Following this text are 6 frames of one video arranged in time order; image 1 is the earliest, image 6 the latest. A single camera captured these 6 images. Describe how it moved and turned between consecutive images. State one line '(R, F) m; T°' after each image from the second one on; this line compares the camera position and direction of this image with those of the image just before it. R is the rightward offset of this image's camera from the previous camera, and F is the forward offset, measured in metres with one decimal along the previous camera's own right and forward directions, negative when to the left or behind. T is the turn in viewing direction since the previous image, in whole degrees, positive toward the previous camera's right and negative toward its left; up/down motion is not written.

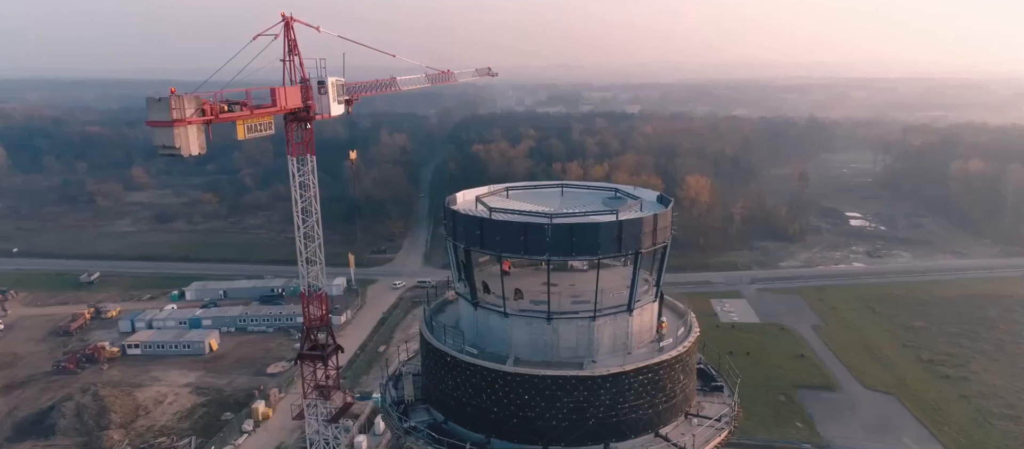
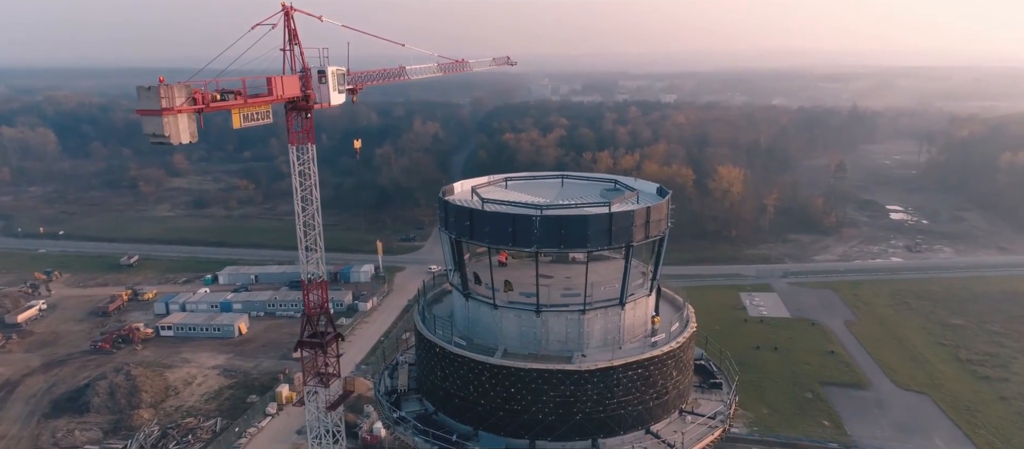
(+1.1, +0.2) m; -3°
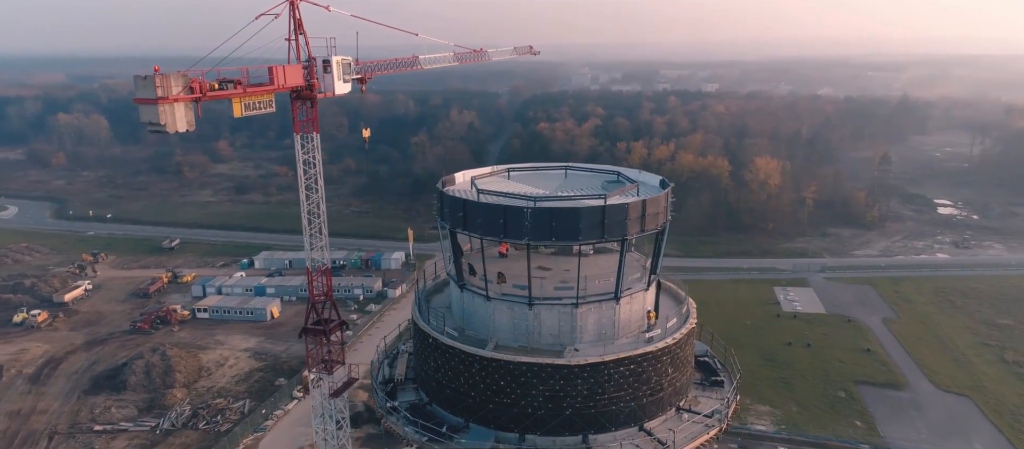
(+1.1, +0.2) m; -3°
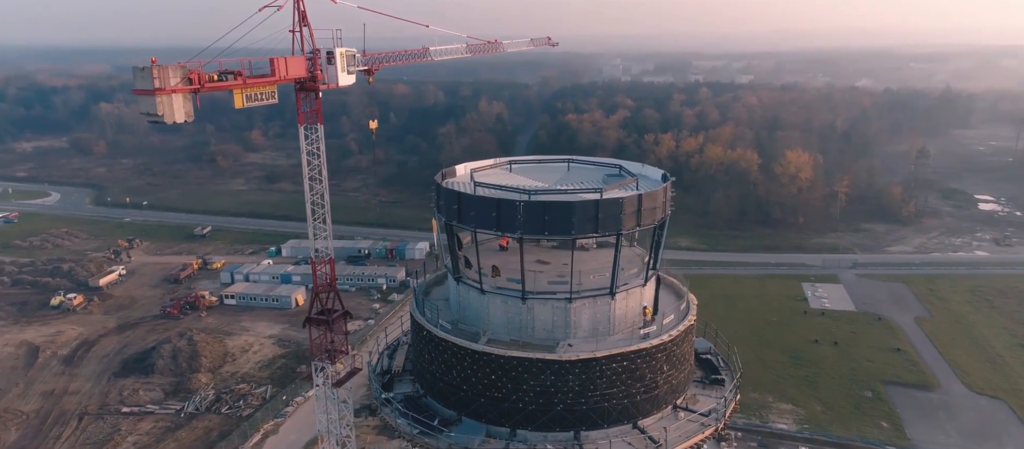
(+0.8, +0.1) m; -3°
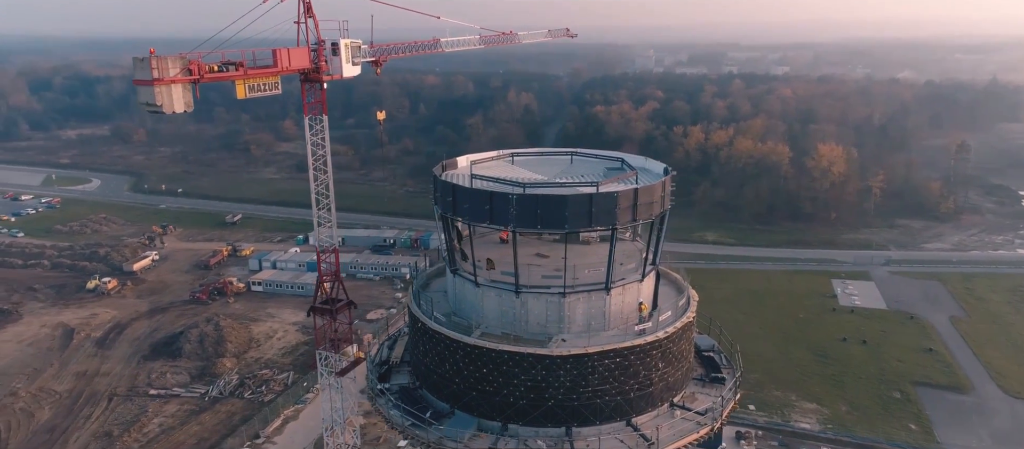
(+0.8, +0.1) m; -3°
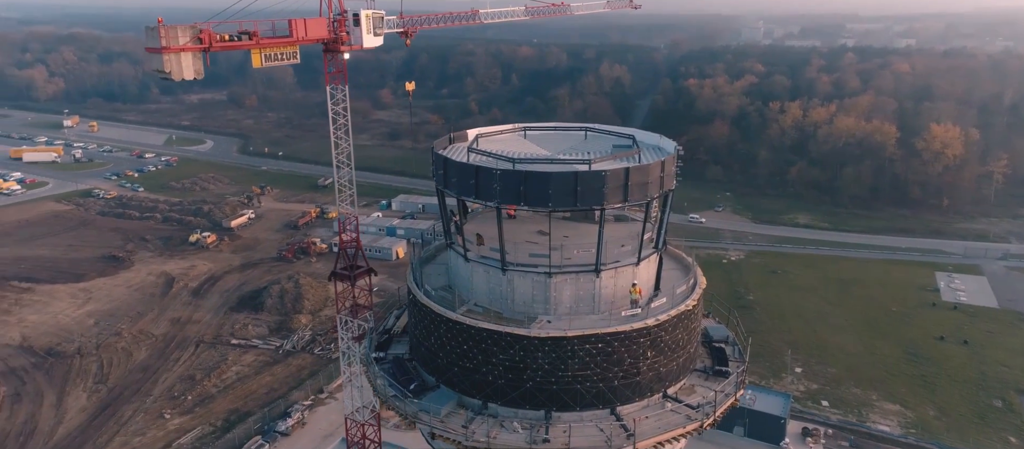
(+2.4, +0.6) m; -8°
